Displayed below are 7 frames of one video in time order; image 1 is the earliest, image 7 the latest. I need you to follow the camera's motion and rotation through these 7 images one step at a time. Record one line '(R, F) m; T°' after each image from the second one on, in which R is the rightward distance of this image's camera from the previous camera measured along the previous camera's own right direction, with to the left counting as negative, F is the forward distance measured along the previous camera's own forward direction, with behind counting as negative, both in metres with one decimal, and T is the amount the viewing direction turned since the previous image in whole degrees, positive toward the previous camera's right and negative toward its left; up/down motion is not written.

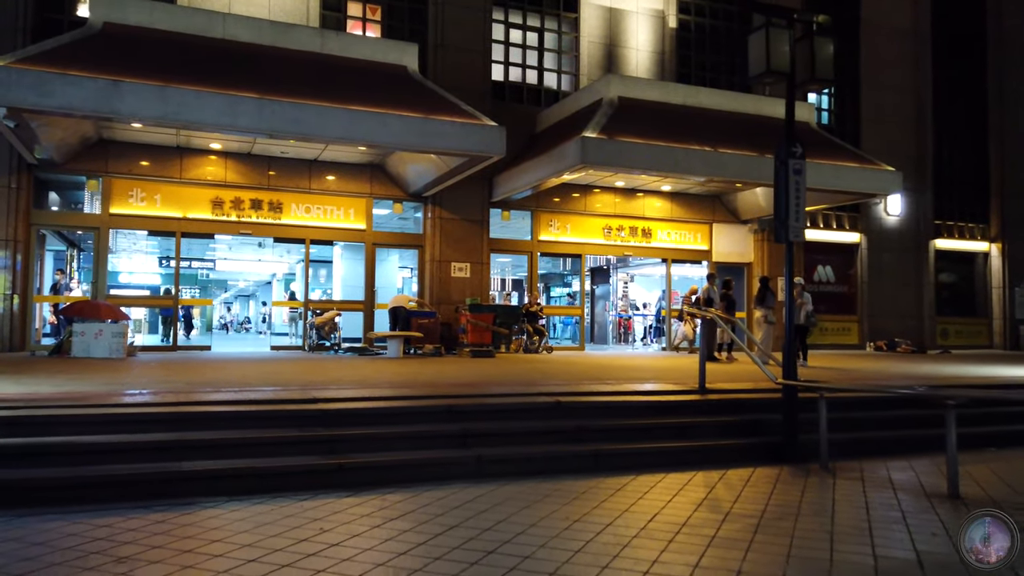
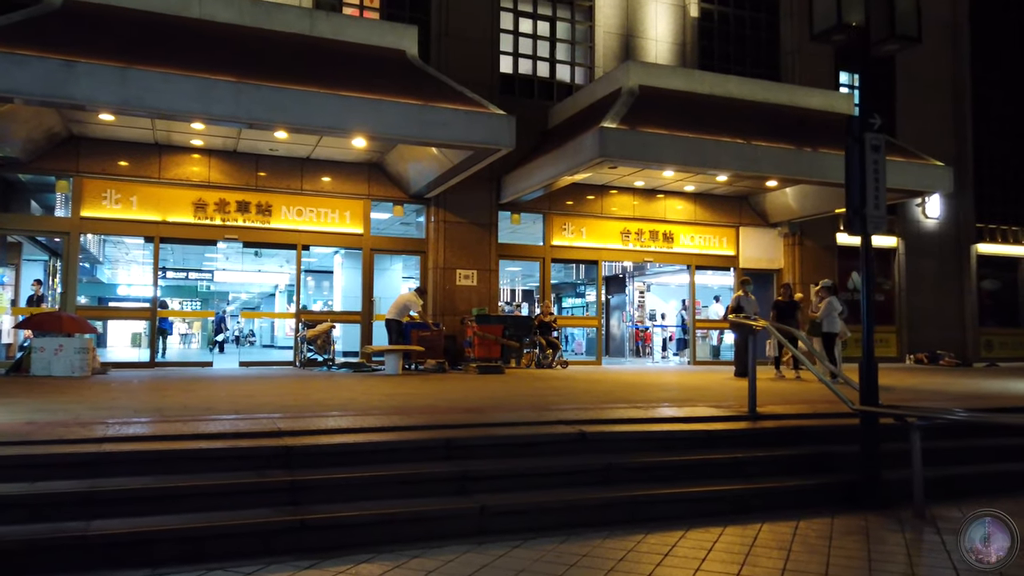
(0.0, +1.4) m; -1°
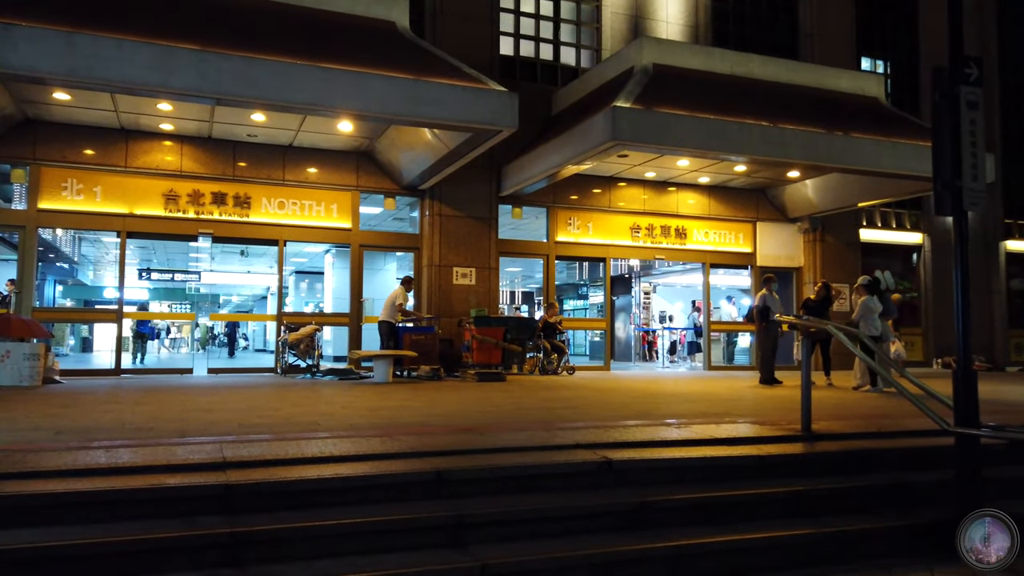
(-0.1, +1.3) m; 0°
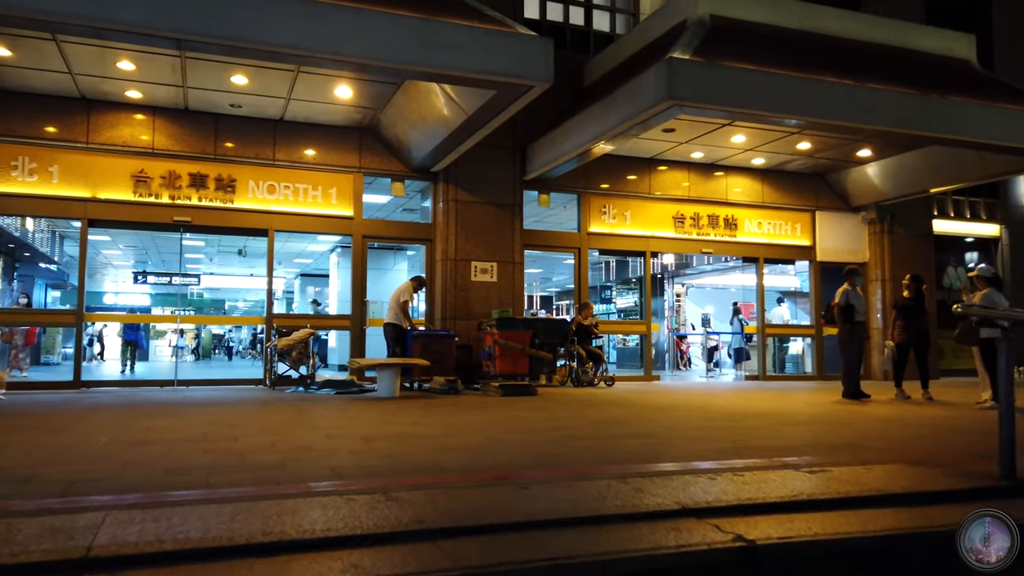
(-0.2, +2.0) m; -1°
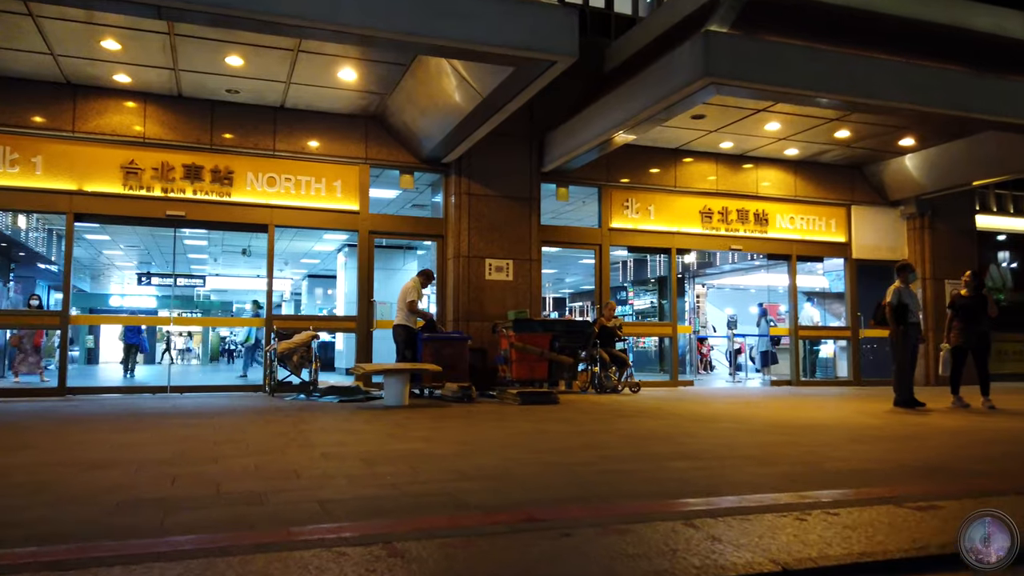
(-0.1, +0.8) m; -1°
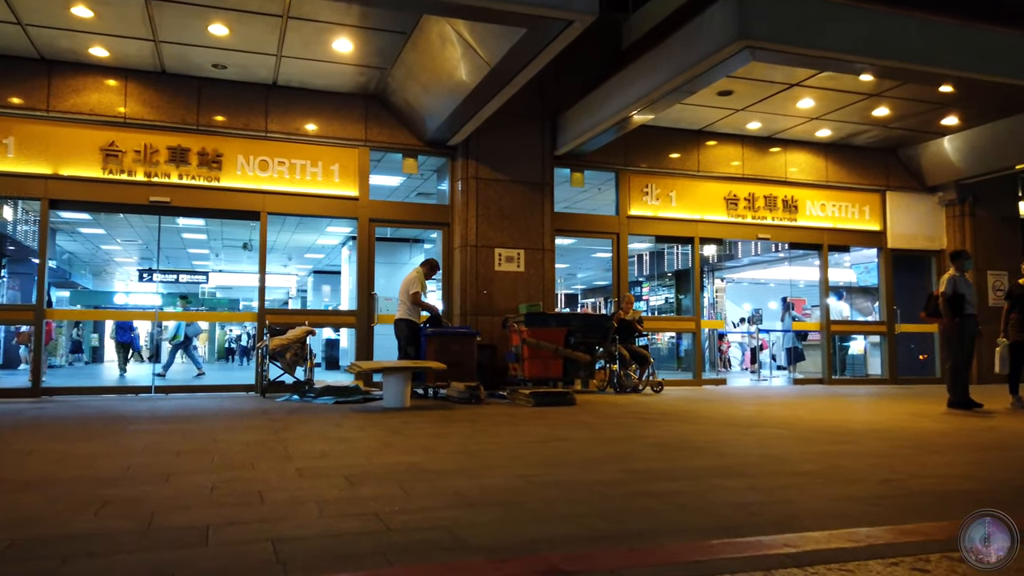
(0.0, +0.8) m; -1°
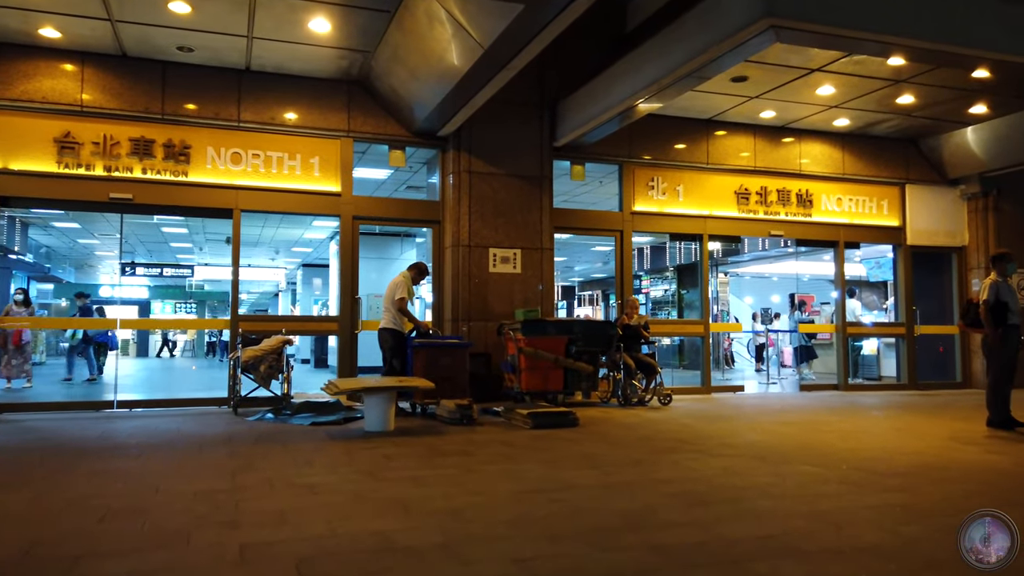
(0.0, +0.8) m; 0°
